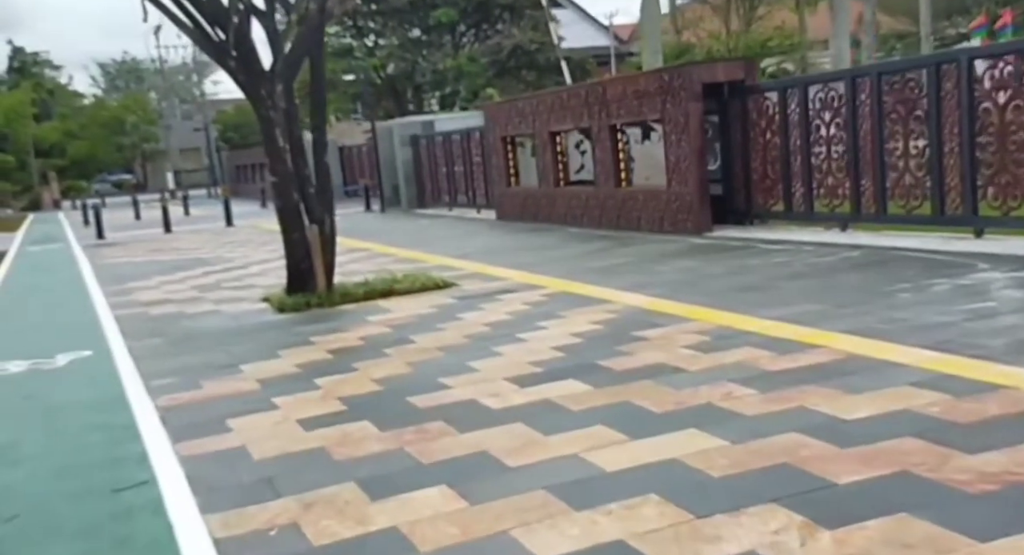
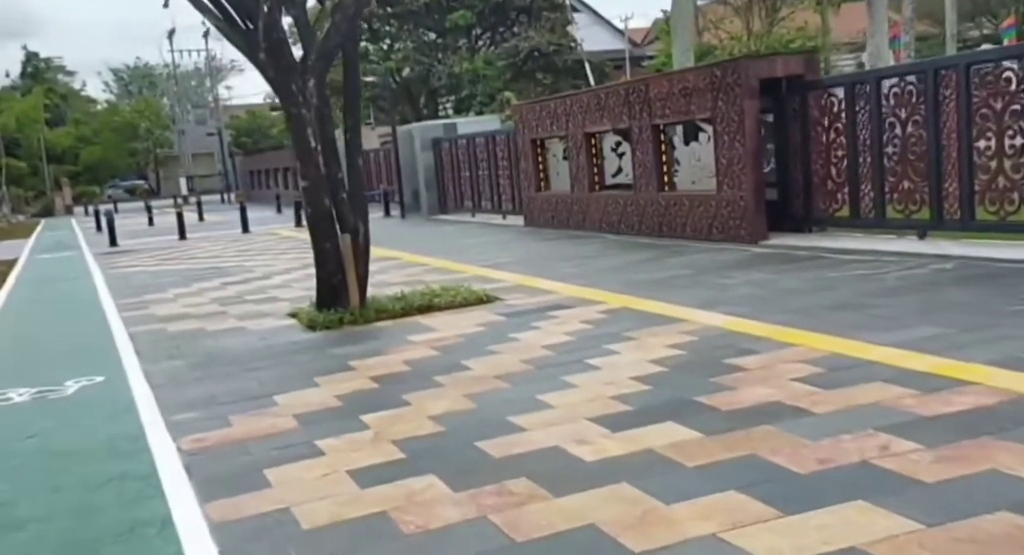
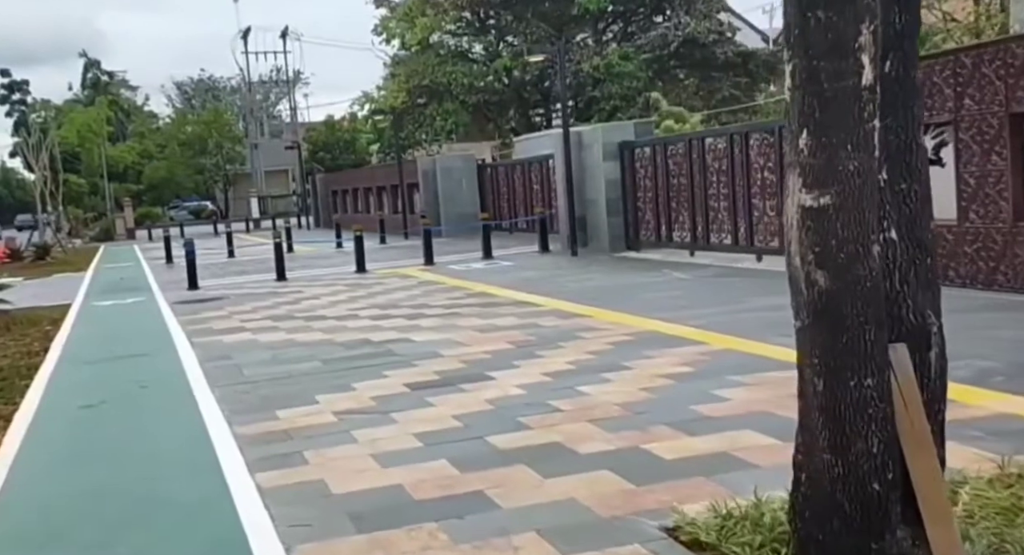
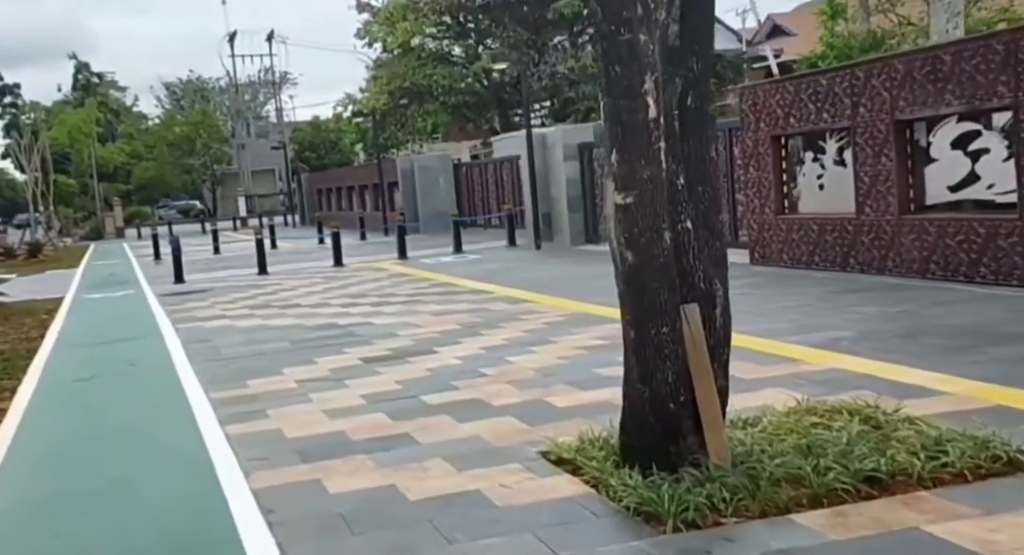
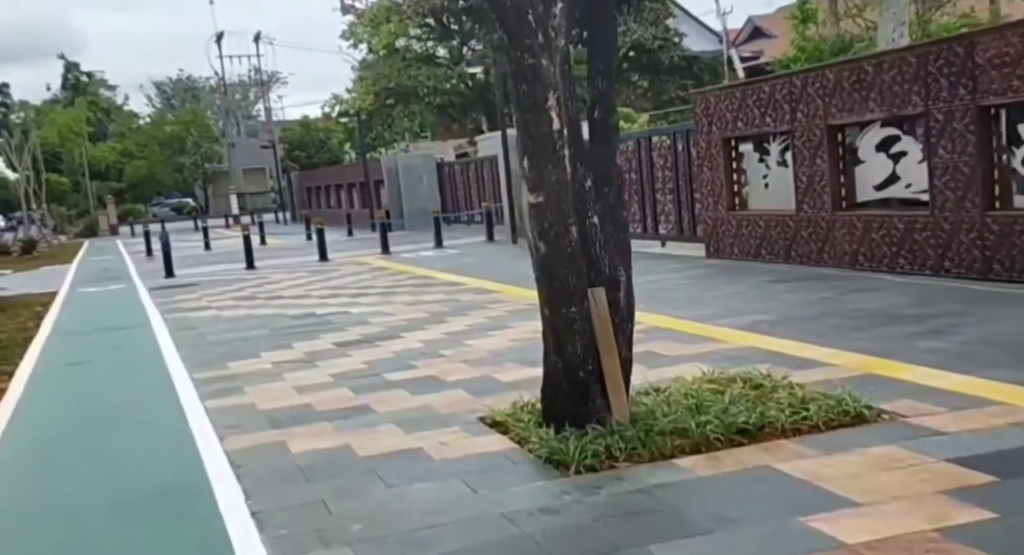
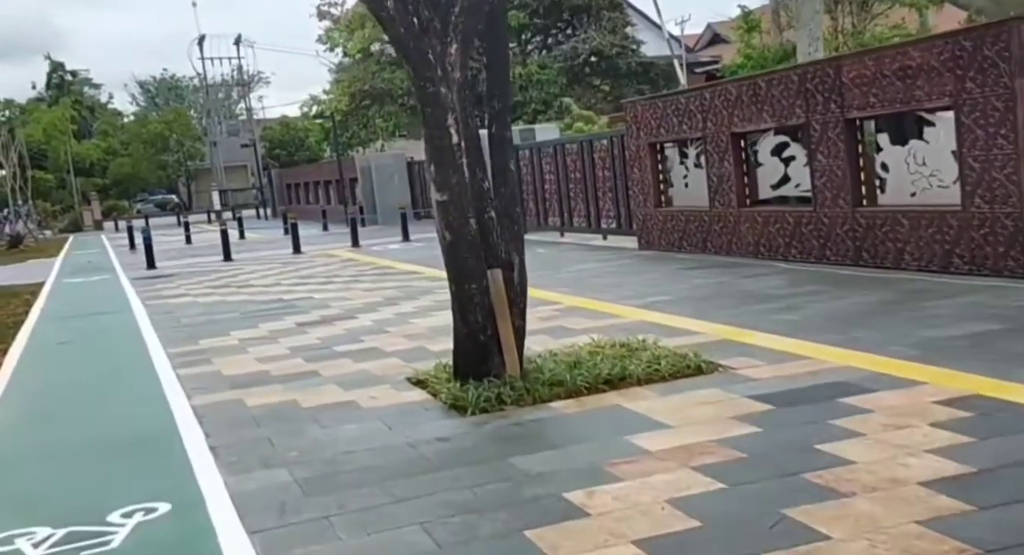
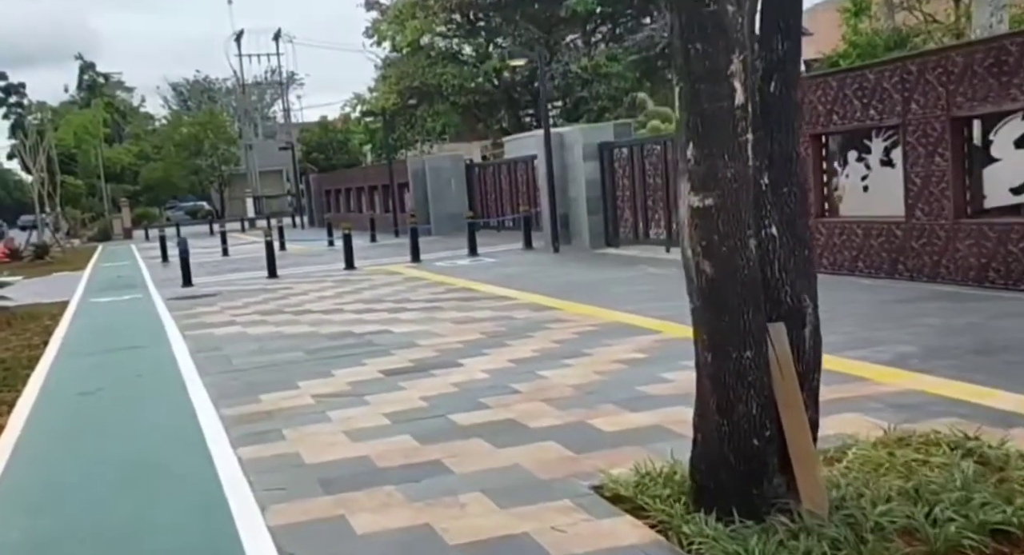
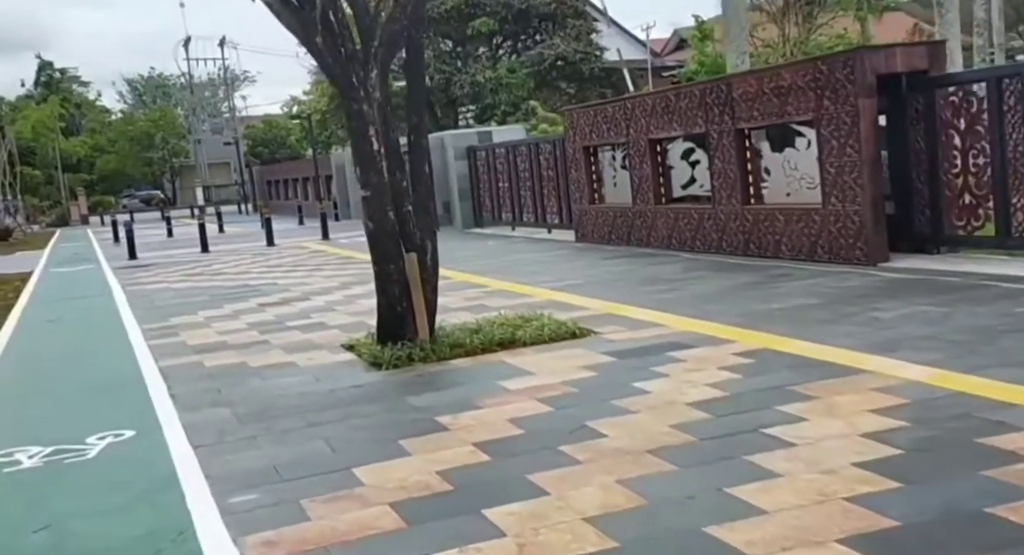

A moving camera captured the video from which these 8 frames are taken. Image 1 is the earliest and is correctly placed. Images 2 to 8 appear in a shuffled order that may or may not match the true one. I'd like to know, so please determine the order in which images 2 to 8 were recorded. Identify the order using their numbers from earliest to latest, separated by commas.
2, 8, 6, 5, 4, 7, 3
